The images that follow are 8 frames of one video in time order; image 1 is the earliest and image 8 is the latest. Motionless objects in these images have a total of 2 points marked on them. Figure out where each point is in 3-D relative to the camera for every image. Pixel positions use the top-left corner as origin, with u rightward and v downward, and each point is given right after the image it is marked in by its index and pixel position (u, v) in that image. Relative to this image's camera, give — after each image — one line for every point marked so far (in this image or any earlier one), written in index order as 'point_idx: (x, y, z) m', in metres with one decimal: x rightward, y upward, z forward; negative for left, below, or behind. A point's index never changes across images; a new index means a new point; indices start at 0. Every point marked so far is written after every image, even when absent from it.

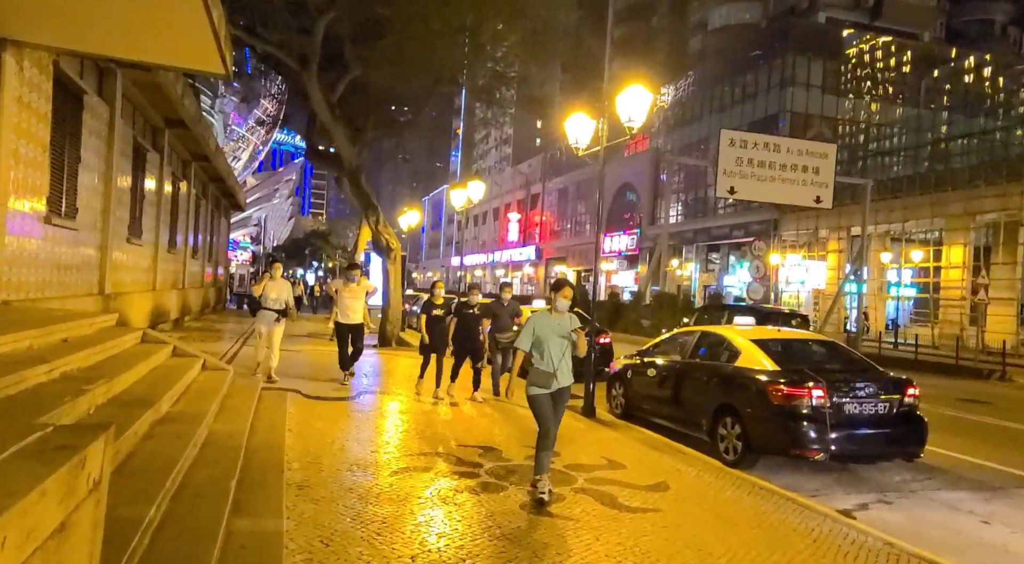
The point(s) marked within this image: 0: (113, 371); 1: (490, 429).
0: (-3.0, -0.7, +5.4) m
1: (-0.2, -1.5, +7.5) m
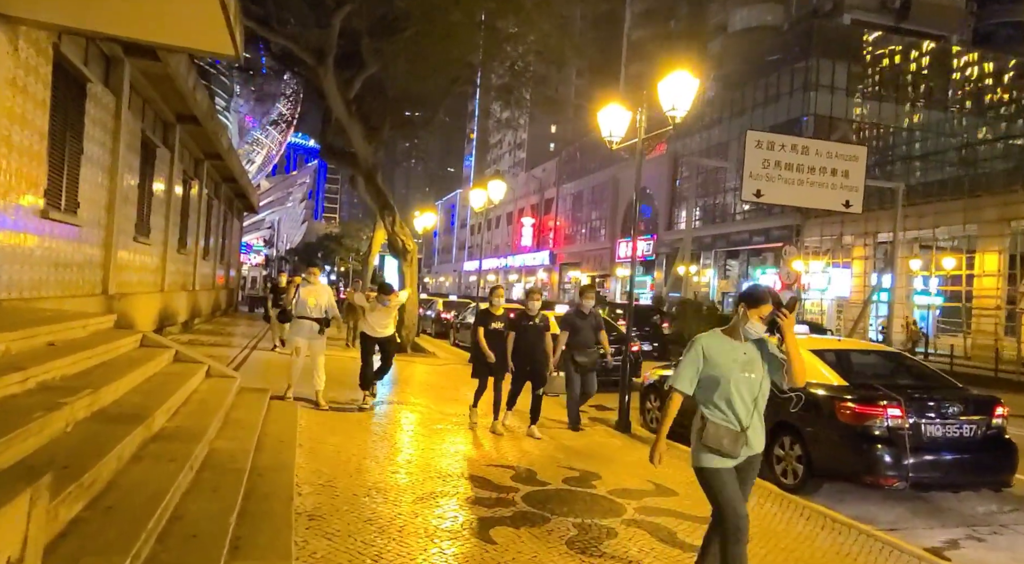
0: (-2.7, -0.7, +4.8) m
1: (+0.1, -1.5, +6.8) m
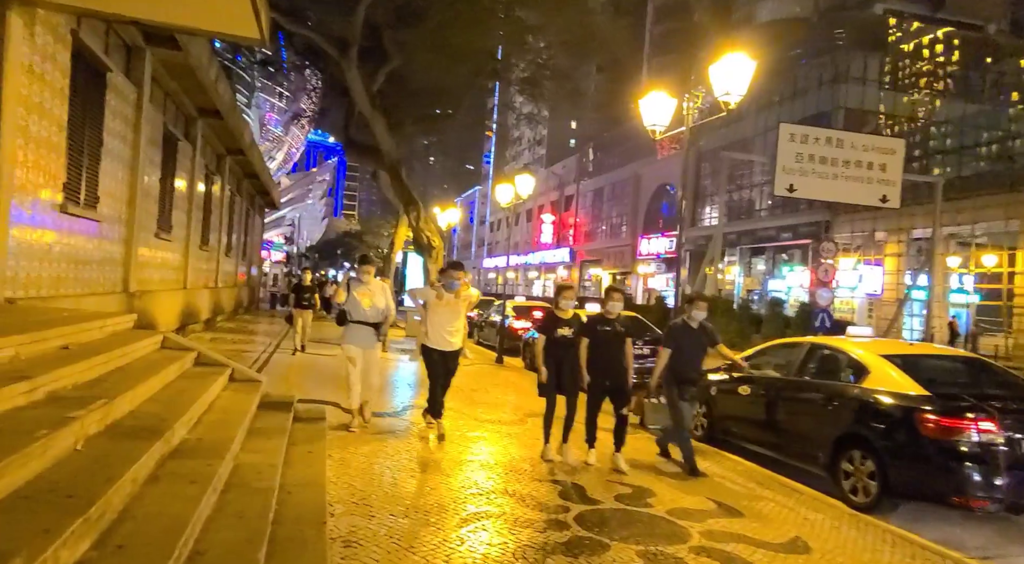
0: (-2.4, -0.6, +4.4) m
1: (+0.4, -1.5, +6.4) m
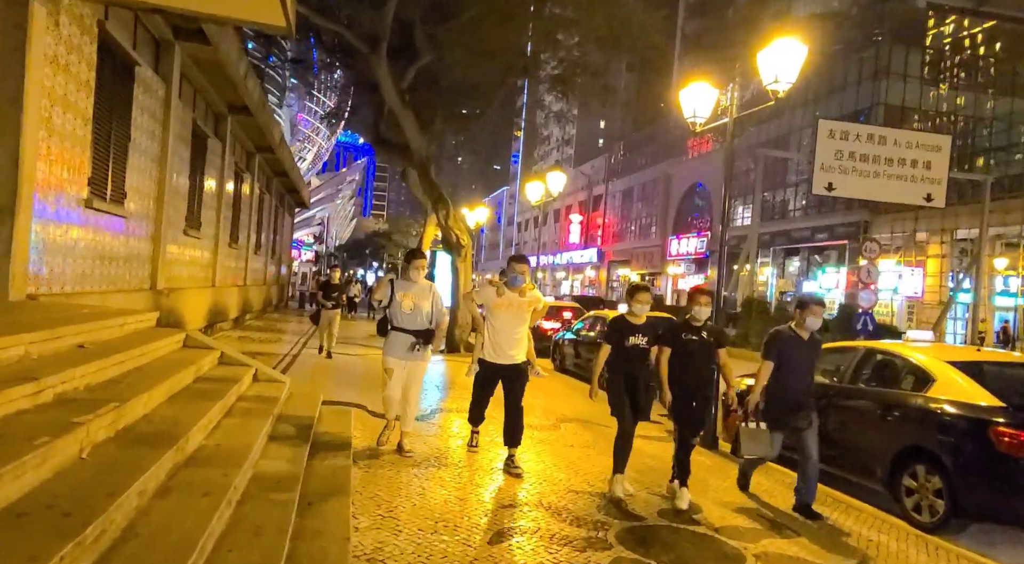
0: (-2.2, -0.6, +4.2) m
1: (+0.7, -1.5, +6.0) m
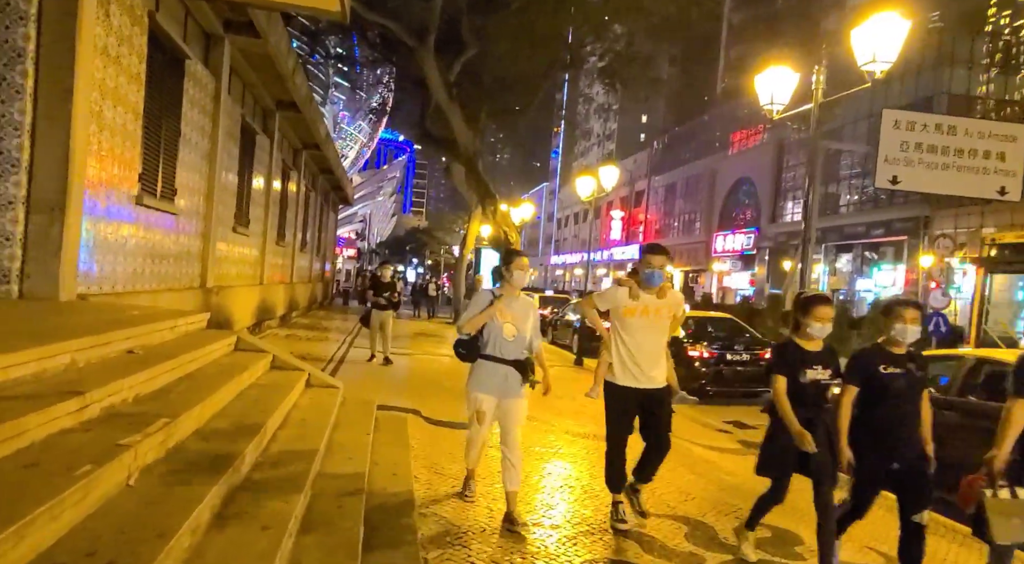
0: (-1.7, -0.6, +3.8) m
1: (+1.2, -1.5, +5.5) m
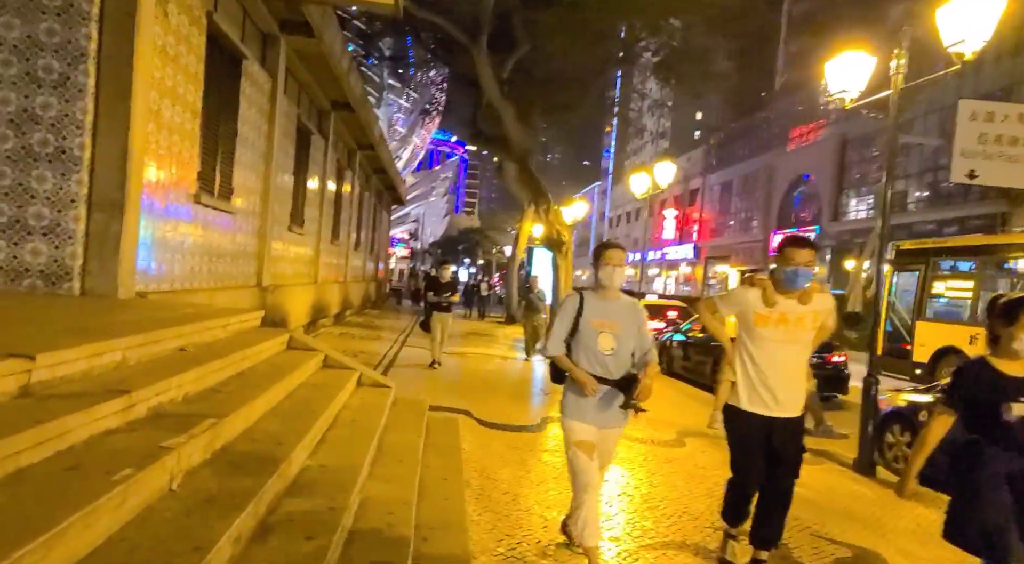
0: (-1.4, -0.6, +3.7) m
1: (+1.6, -1.5, +5.2) m
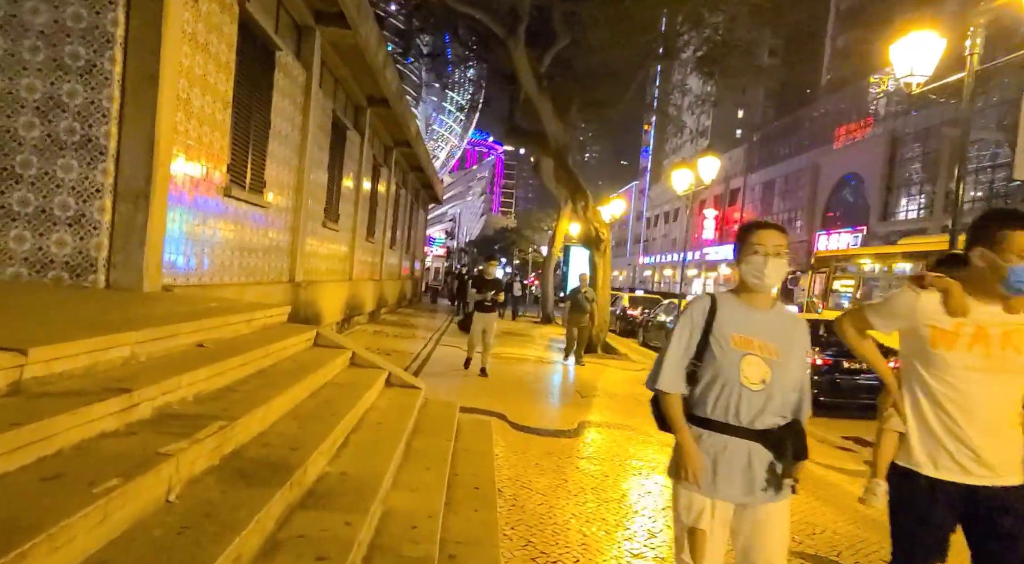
0: (-1.3, -0.6, +3.5) m
1: (+1.9, -1.5, +4.8) m
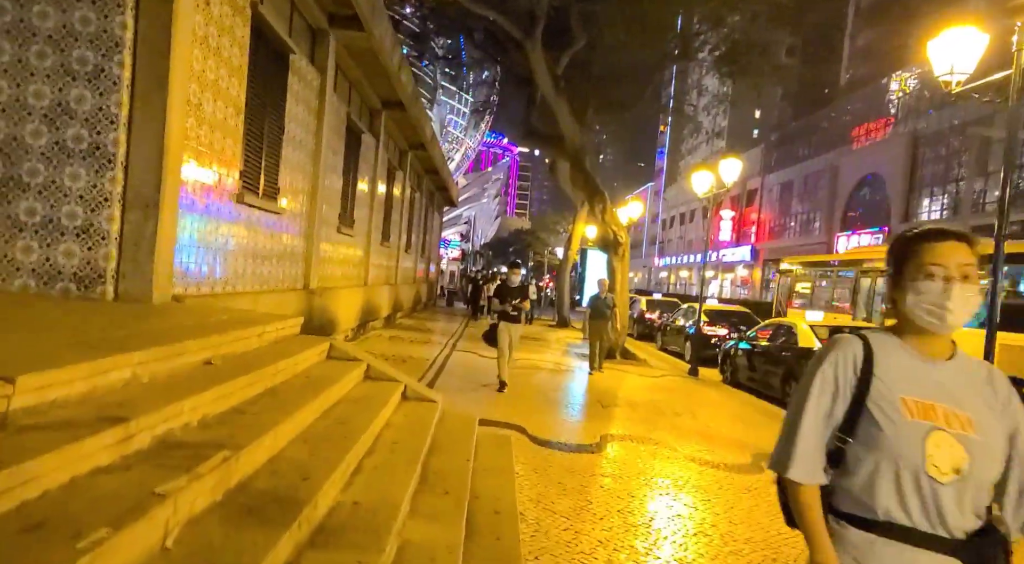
0: (-1.2, -0.7, +3.3) m
1: (+2.0, -1.6, +4.6) m
